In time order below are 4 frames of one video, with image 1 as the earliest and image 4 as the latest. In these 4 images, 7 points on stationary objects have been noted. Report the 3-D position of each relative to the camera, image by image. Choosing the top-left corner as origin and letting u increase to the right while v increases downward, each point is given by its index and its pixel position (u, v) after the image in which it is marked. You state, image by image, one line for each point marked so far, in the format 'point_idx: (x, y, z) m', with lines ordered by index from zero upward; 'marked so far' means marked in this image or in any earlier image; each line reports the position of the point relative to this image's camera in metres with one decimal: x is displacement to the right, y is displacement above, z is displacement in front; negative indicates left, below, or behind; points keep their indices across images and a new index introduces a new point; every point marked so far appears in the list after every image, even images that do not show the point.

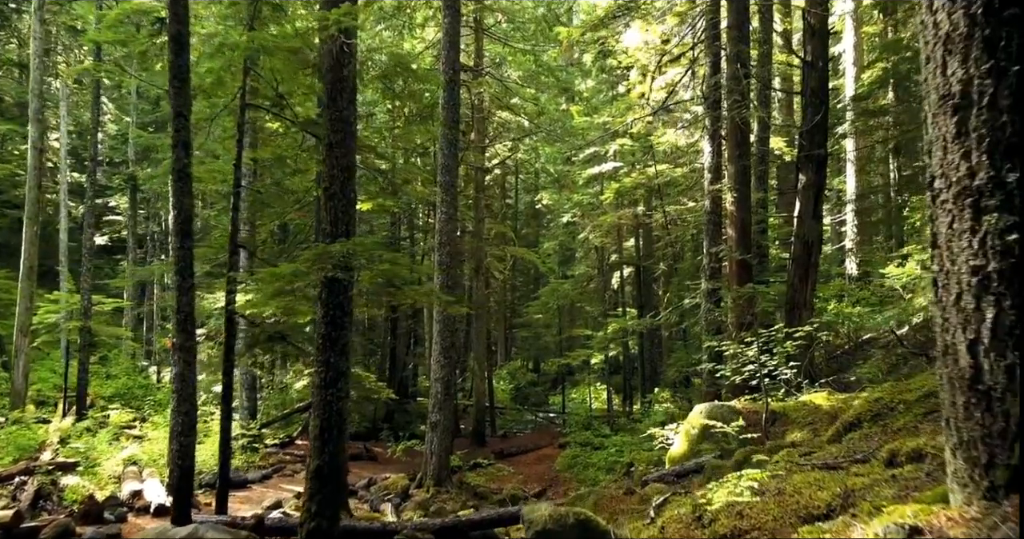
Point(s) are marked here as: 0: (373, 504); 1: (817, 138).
0: (-2.3, -3.9, +12.3) m
1: (+4.7, +2.0, +11.4) m
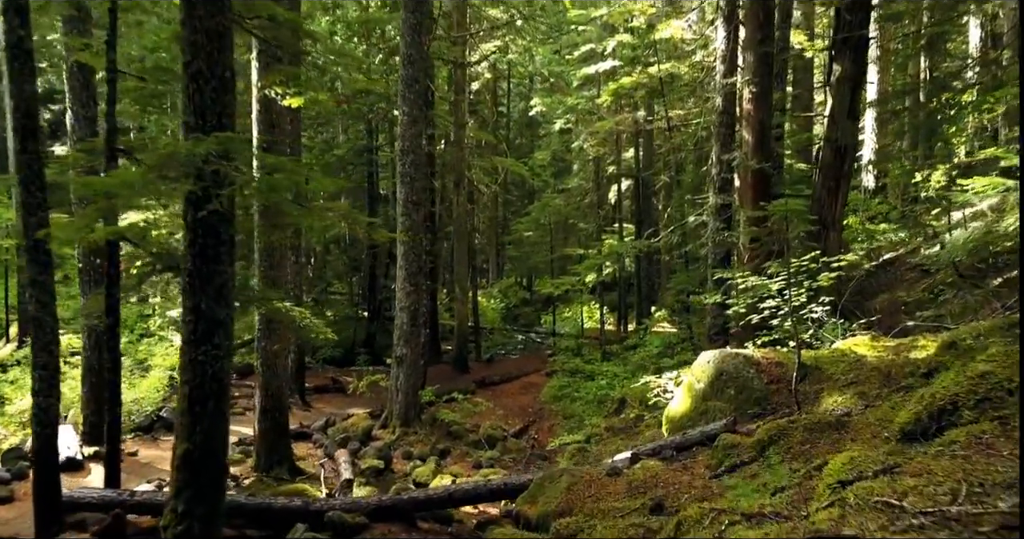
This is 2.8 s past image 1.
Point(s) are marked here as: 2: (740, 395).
0: (-2.7, -2.7, +10.8) m
1: (+4.4, +3.2, +9.2) m
2: (+1.9, -1.0, +6.1) m
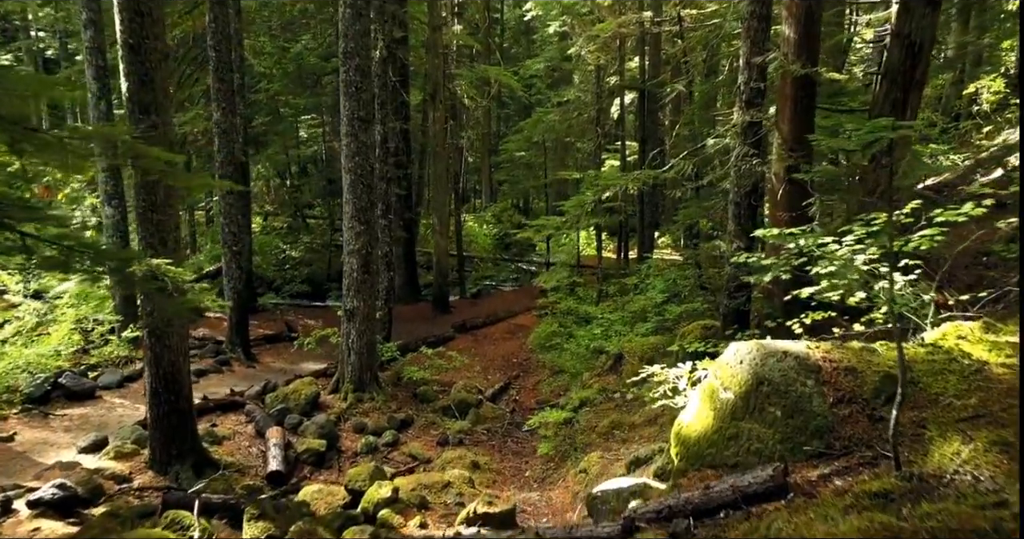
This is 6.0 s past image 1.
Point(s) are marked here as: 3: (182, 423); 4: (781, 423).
0: (-3.1, -1.9, +8.9) m
1: (+4.0, +3.7, +6.6) m
2: (+1.5, -0.8, +4.0) m
3: (-3.3, -1.5, +7.2) m
4: (+1.5, -0.9, +4.1) m
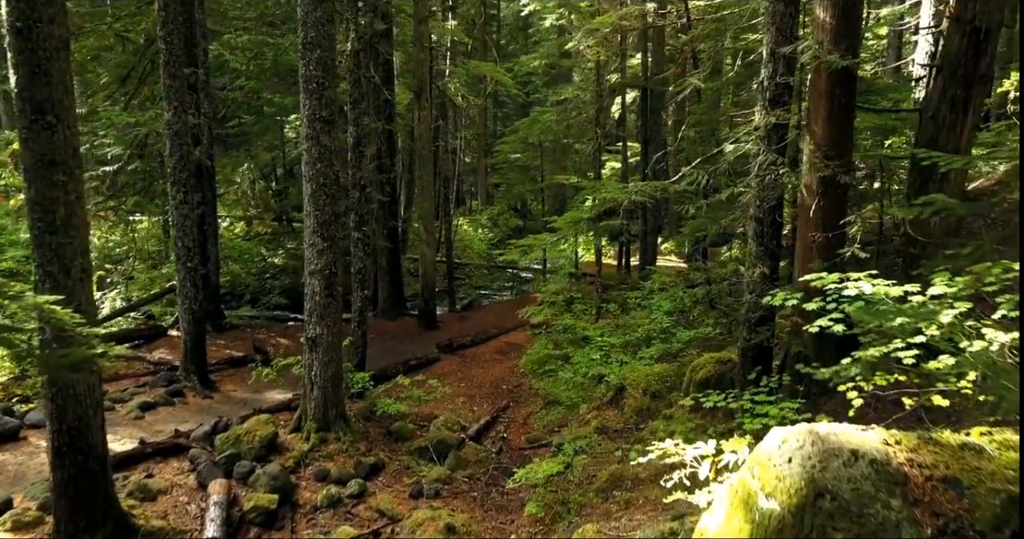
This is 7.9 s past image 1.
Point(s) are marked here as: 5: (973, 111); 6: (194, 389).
0: (-3.2, -2.2, +7.7) m
1: (+3.8, +3.4, +5.3) m
2: (+1.4, -1.1, +2.8) m
3: (-3.4, -1.8, +6.0) m
4: (+1.3, -1.1, +2.8) m
5: (+3.9, +1.3, +6.1) m
6: (-4.5, -1.7, +10.4) m
